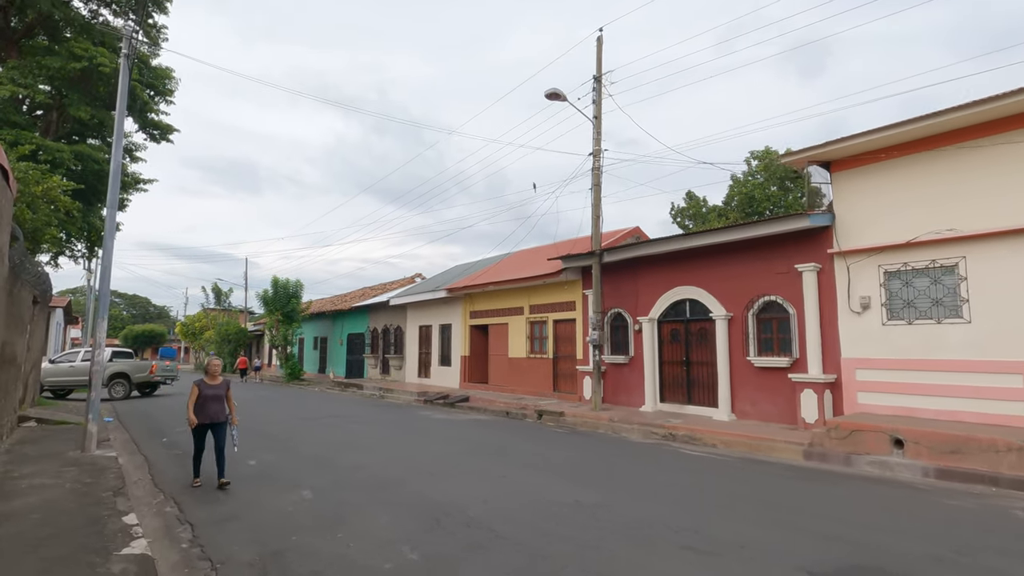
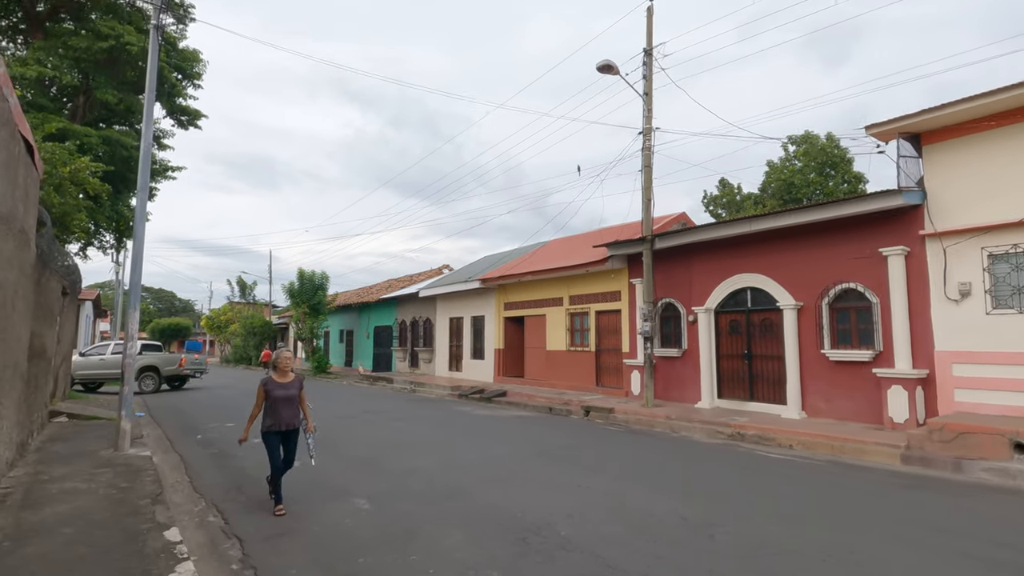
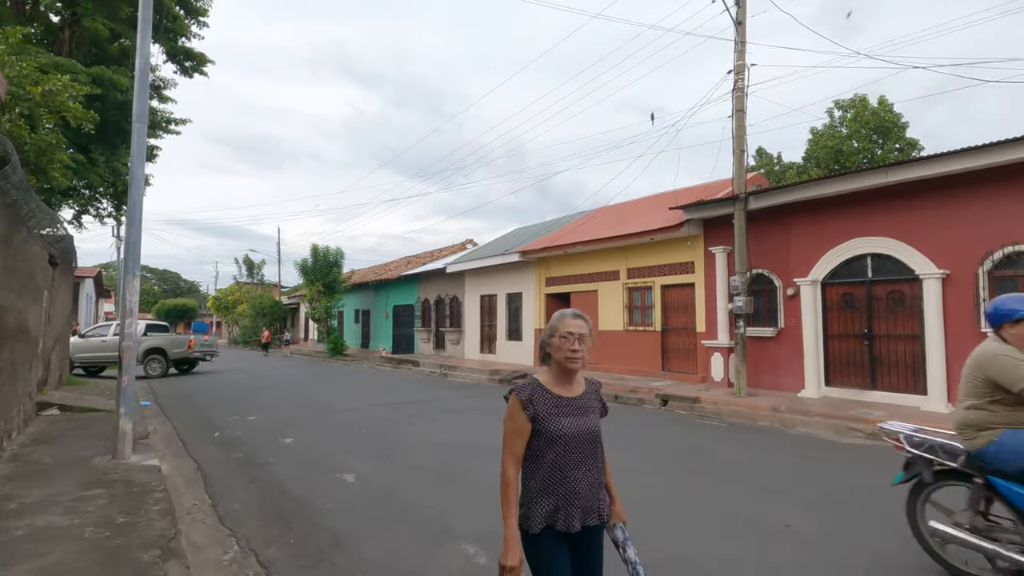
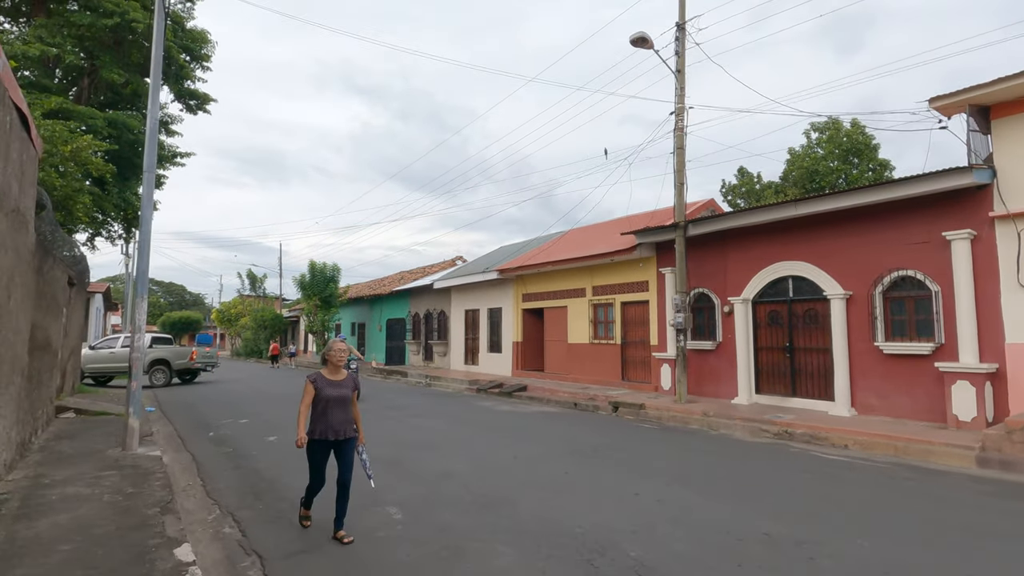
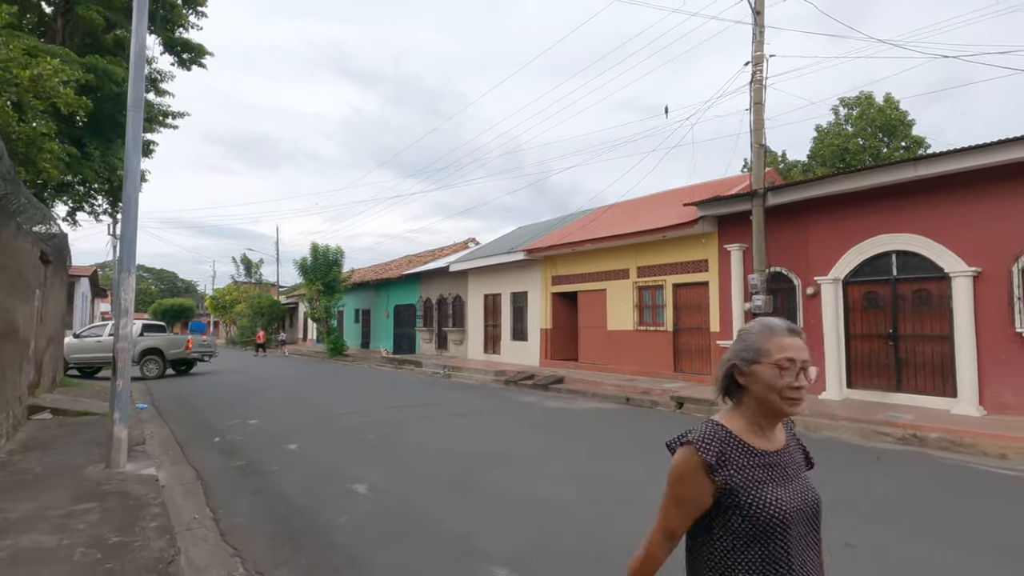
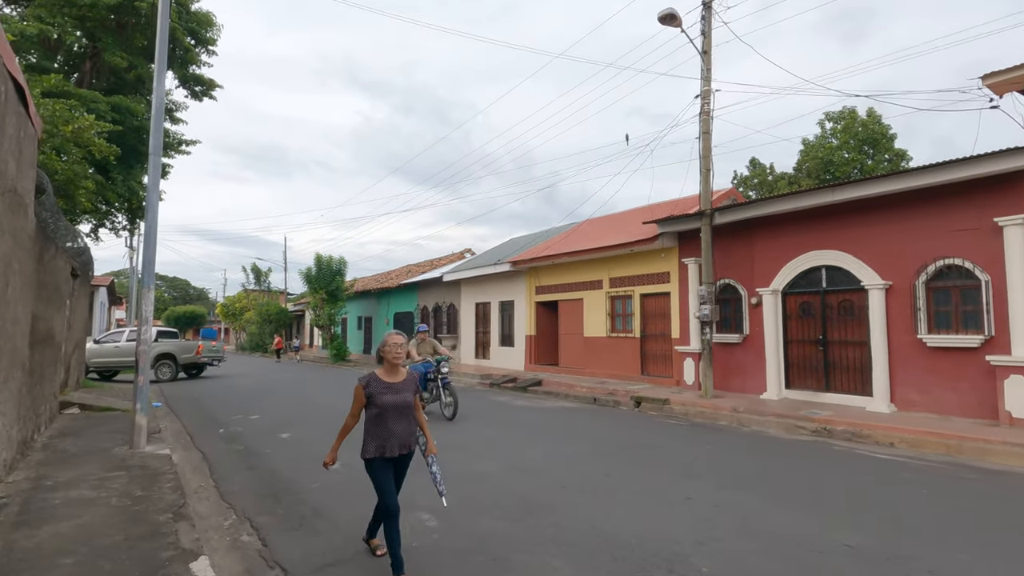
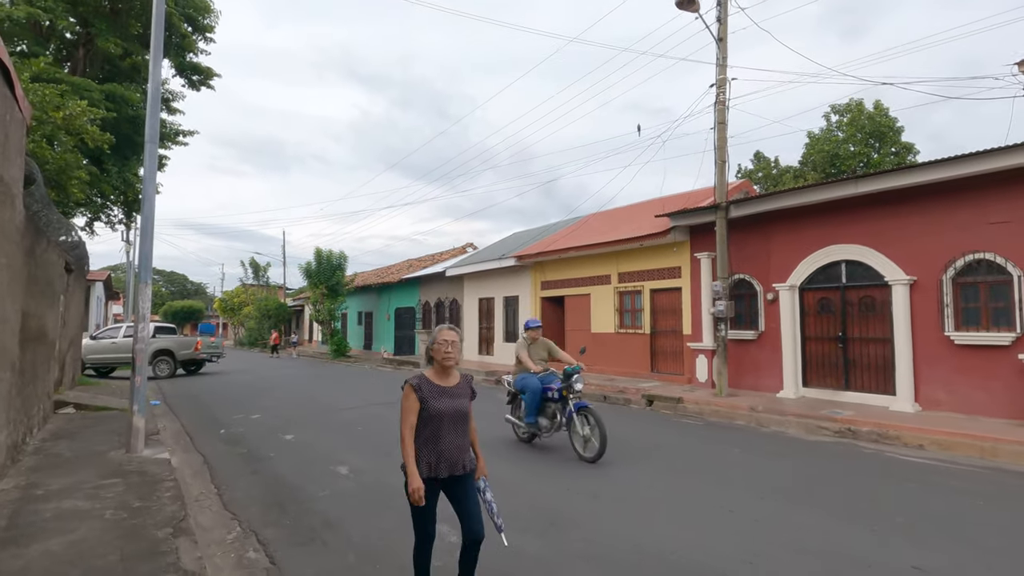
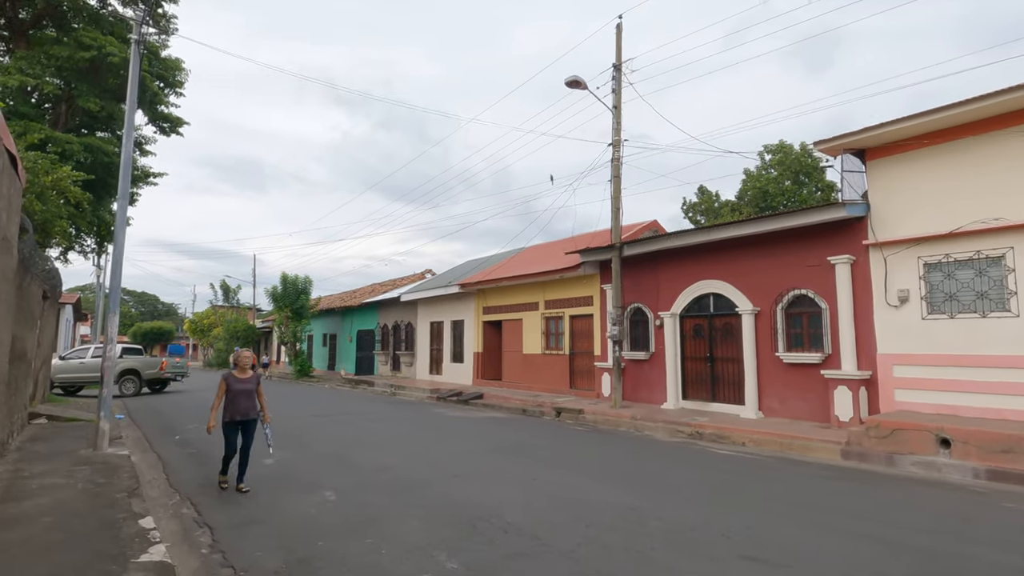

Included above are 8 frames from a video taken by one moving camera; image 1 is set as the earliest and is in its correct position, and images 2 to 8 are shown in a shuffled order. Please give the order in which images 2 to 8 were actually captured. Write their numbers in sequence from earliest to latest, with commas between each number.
8, 2, 4, 6, 7, 3, 5
